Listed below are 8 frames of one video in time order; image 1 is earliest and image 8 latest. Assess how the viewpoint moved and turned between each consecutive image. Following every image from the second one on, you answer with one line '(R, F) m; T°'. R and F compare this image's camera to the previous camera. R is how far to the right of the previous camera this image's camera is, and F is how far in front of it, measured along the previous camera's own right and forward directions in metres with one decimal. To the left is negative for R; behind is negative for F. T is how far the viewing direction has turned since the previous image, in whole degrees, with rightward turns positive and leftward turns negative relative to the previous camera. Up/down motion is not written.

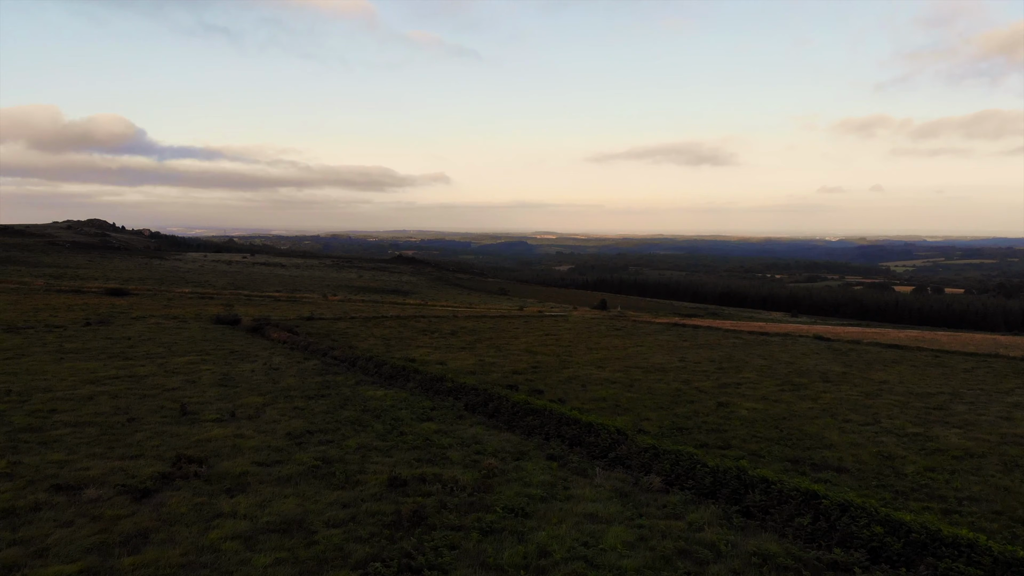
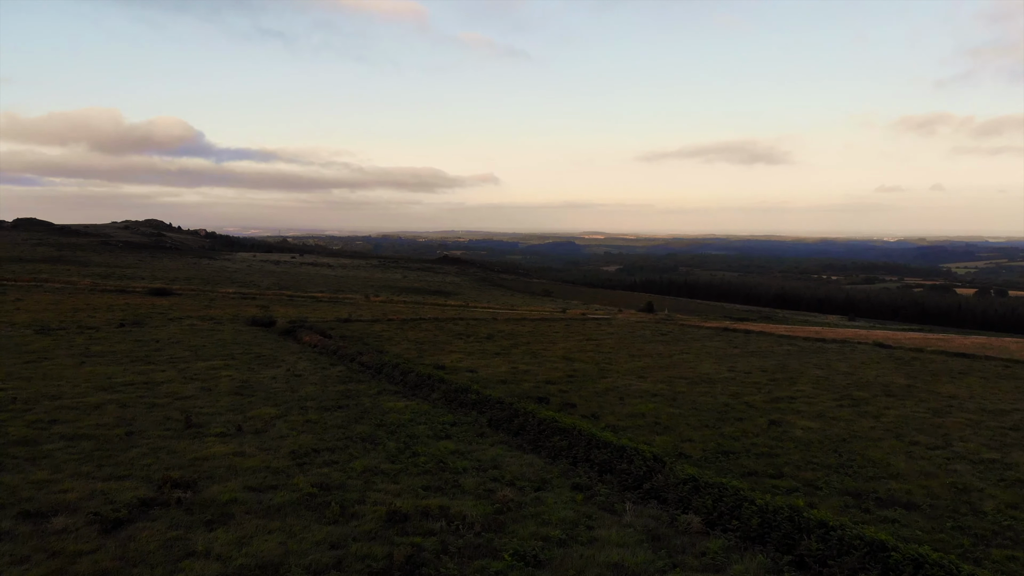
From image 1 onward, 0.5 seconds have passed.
(+0.4, +1.4) m; -3°
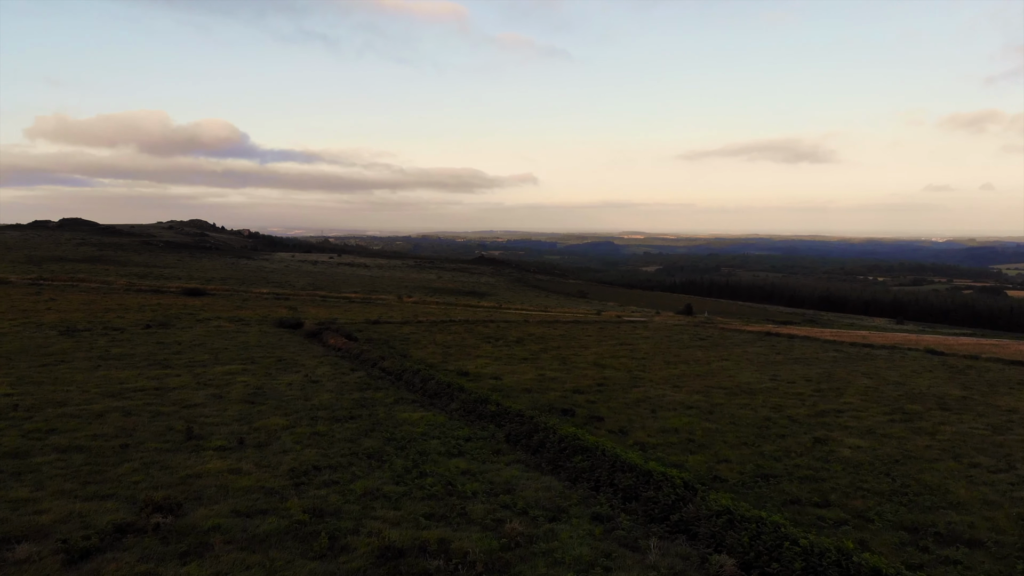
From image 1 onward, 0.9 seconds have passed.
(+0.3, +1.1) m; -3°
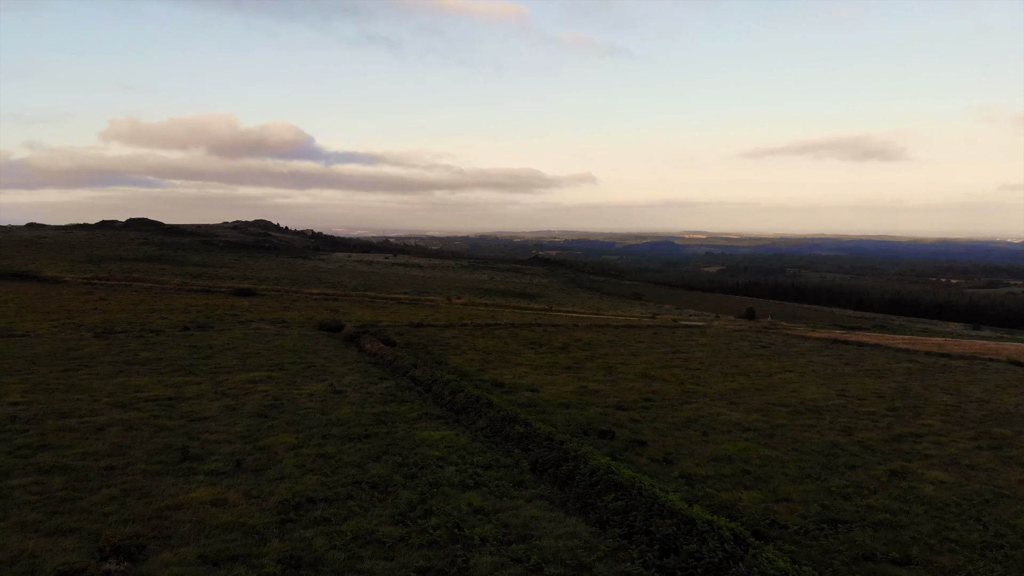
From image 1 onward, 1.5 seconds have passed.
(+0.5, +1.7) m; -4°
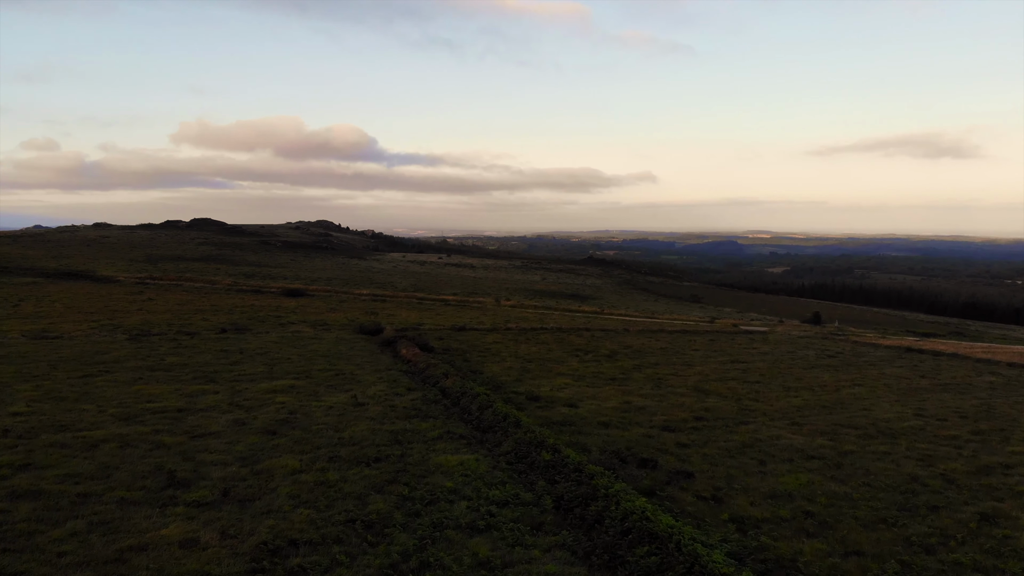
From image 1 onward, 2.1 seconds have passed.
(+0.5, +1.7) m; -4°
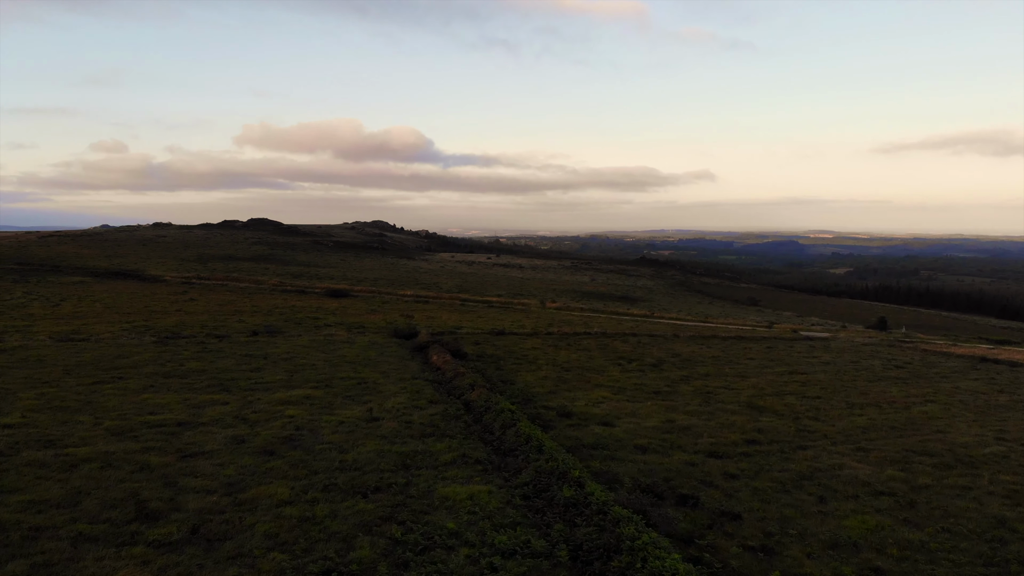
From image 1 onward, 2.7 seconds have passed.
(+0.5, +1.7) m; -4°
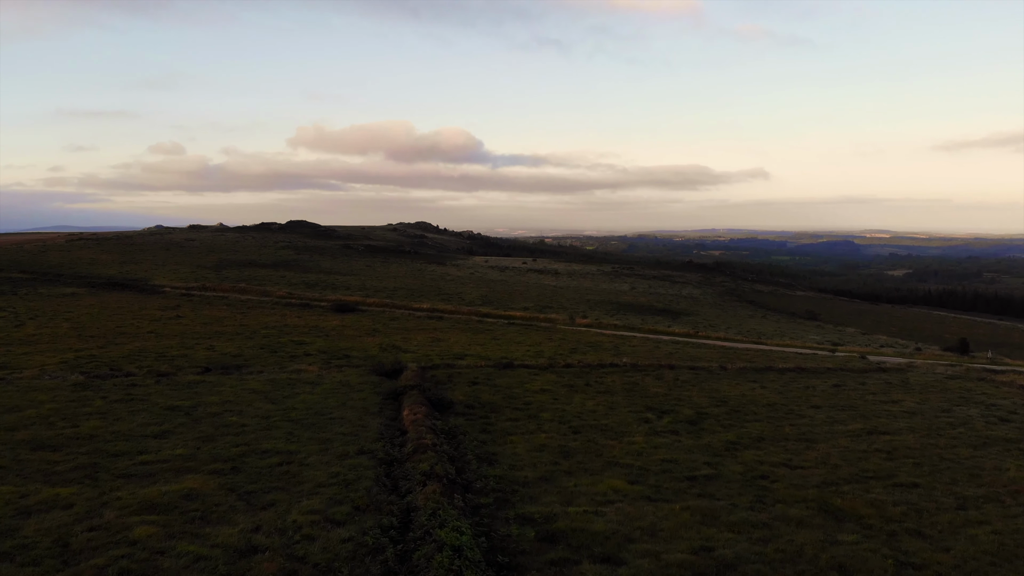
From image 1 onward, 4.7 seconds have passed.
(+1.3, +5.7) m; -3°
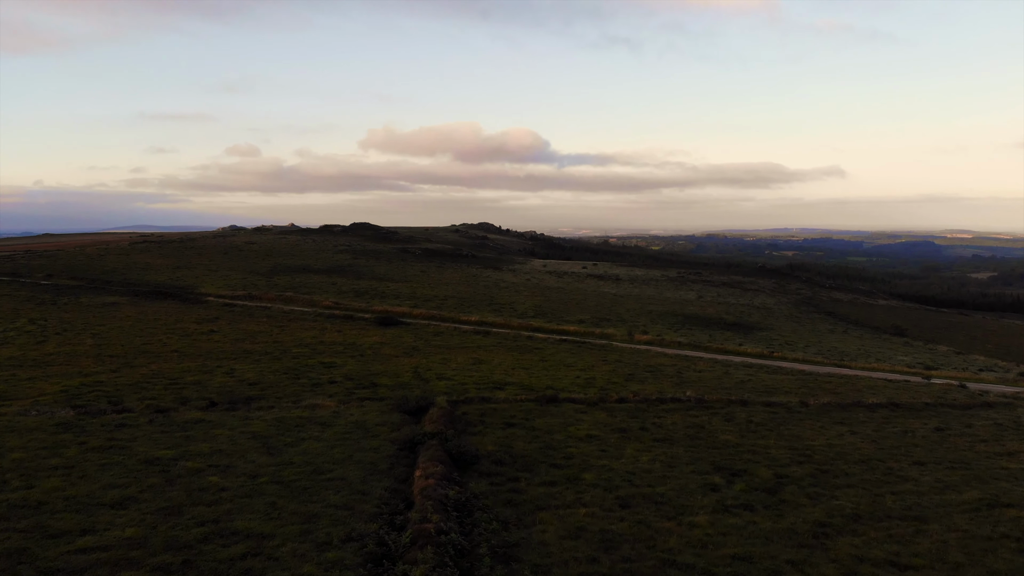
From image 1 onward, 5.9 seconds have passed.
(+0.6, +3.5) m; -5°
